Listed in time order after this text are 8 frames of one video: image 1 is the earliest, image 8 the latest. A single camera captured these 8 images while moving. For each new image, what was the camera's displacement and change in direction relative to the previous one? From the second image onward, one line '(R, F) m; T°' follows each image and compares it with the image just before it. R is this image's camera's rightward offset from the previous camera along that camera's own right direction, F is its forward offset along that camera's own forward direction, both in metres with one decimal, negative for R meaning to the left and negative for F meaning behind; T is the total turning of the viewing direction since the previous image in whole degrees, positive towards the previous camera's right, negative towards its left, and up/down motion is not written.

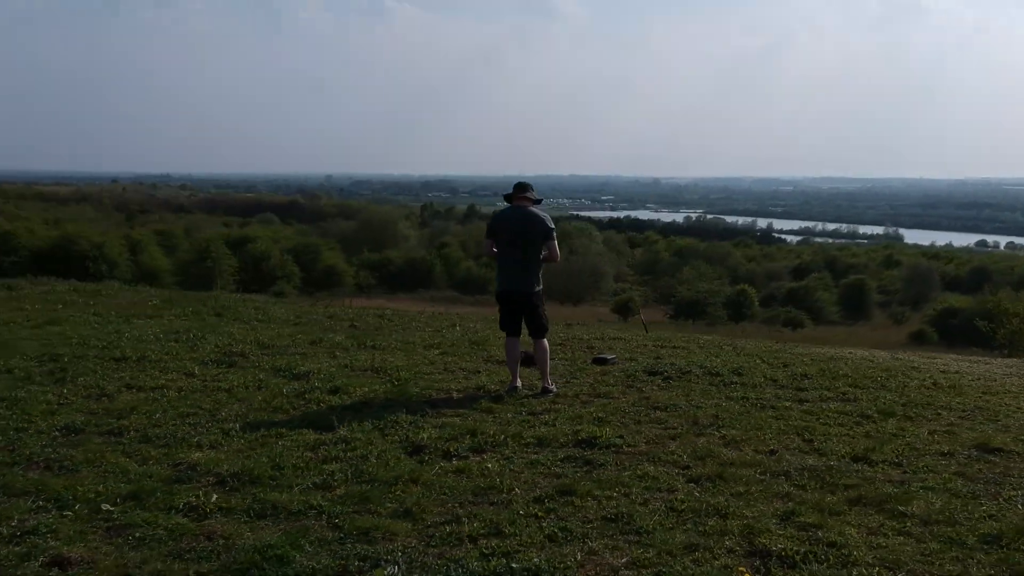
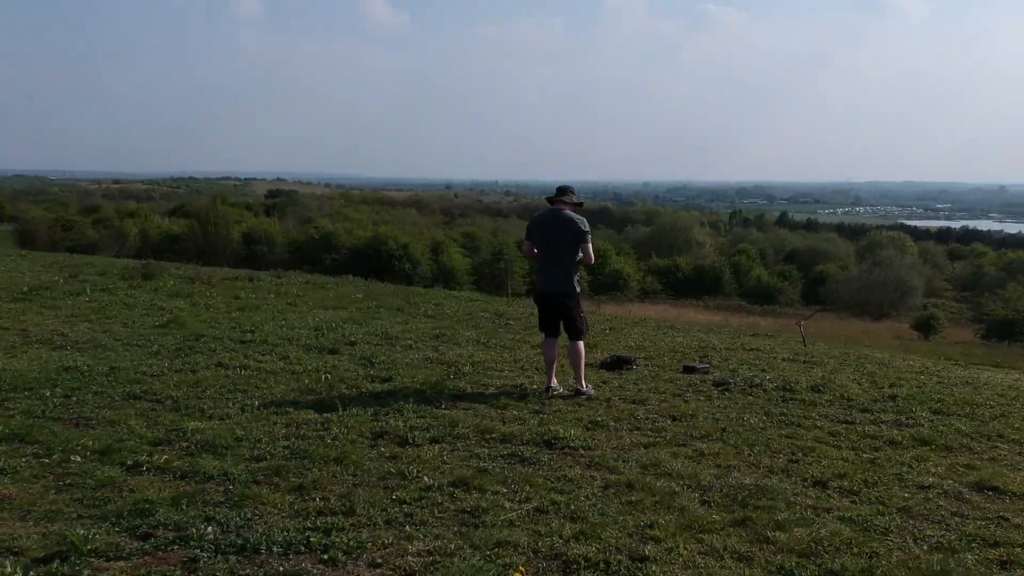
(+1.9, +0.1) m; -18°
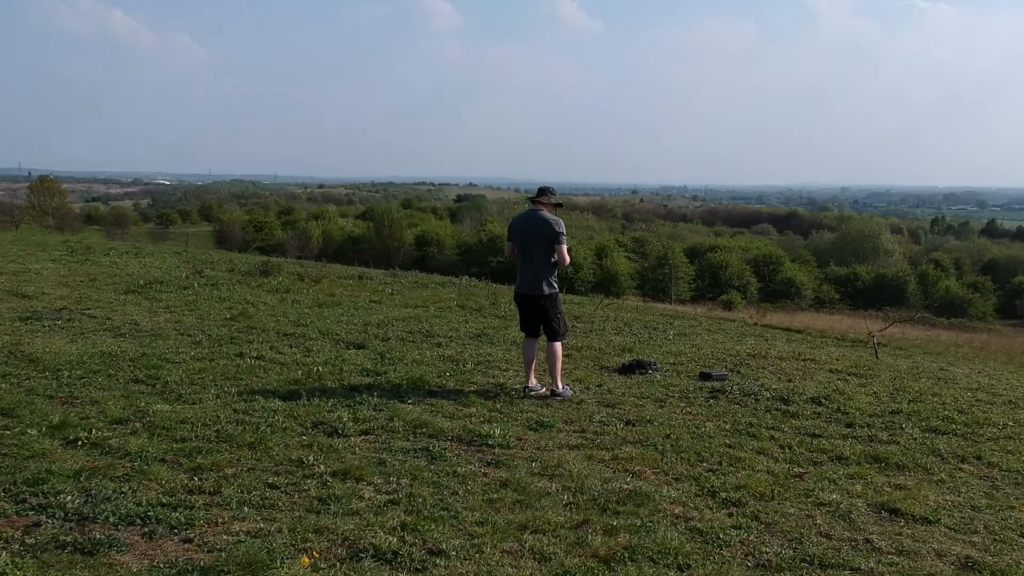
(+1.4, +0.1) m; -11°
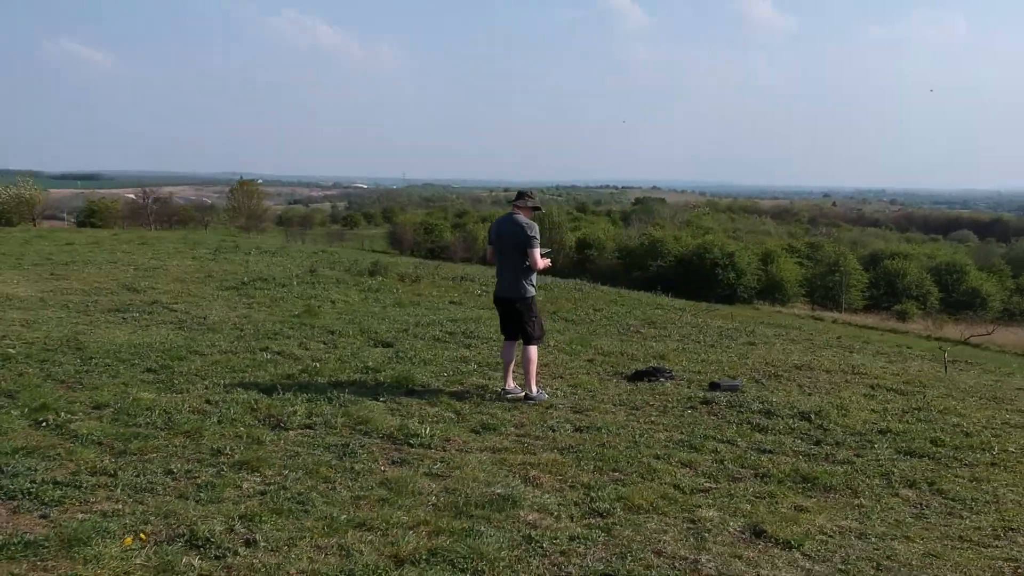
(+1.4, +0.1) m; -11°
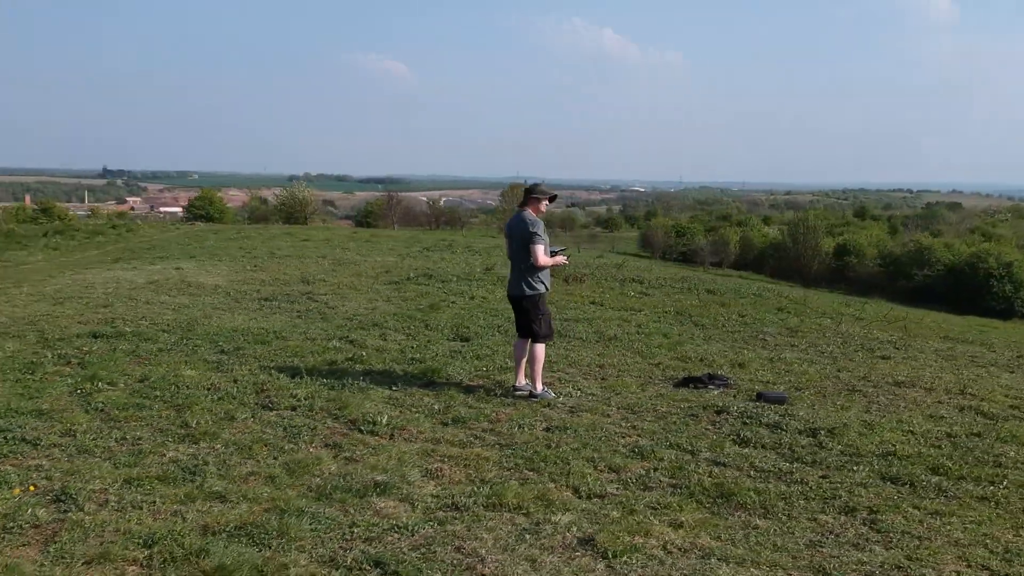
(+1.8, +0.2) m; -16°
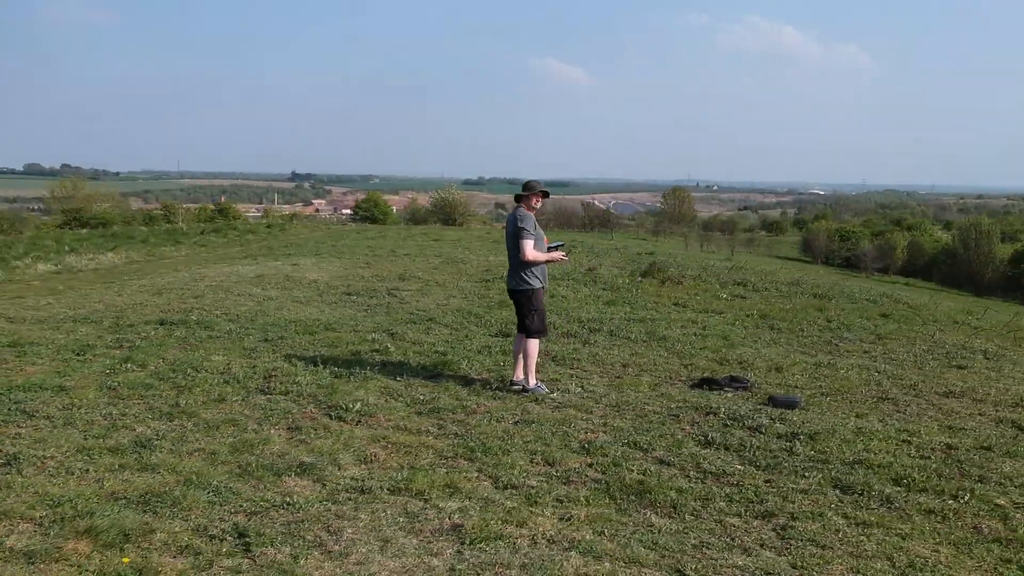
(+1.2, 0.0) m; -10°
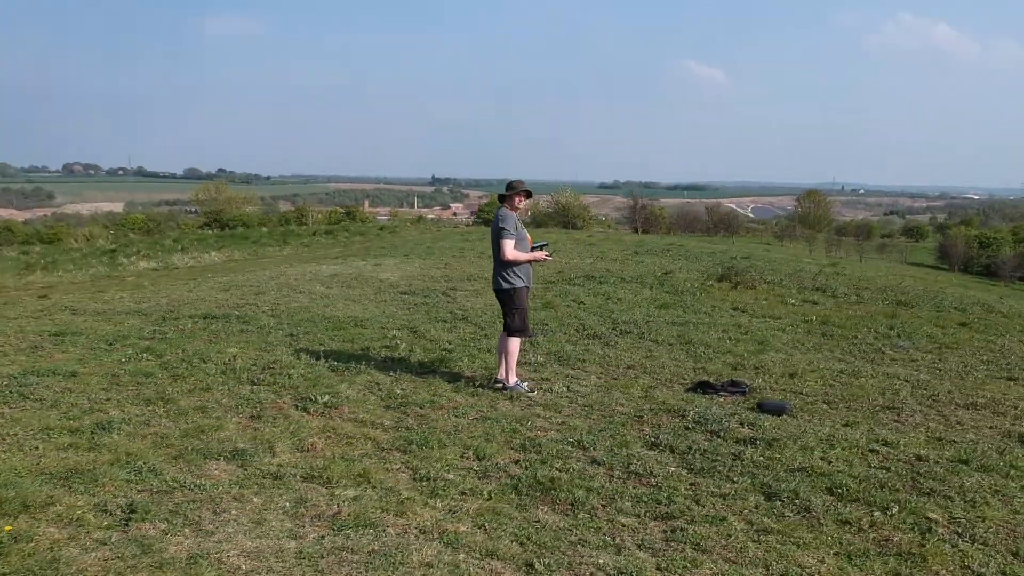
(+1.1, 0.0) m; -8°
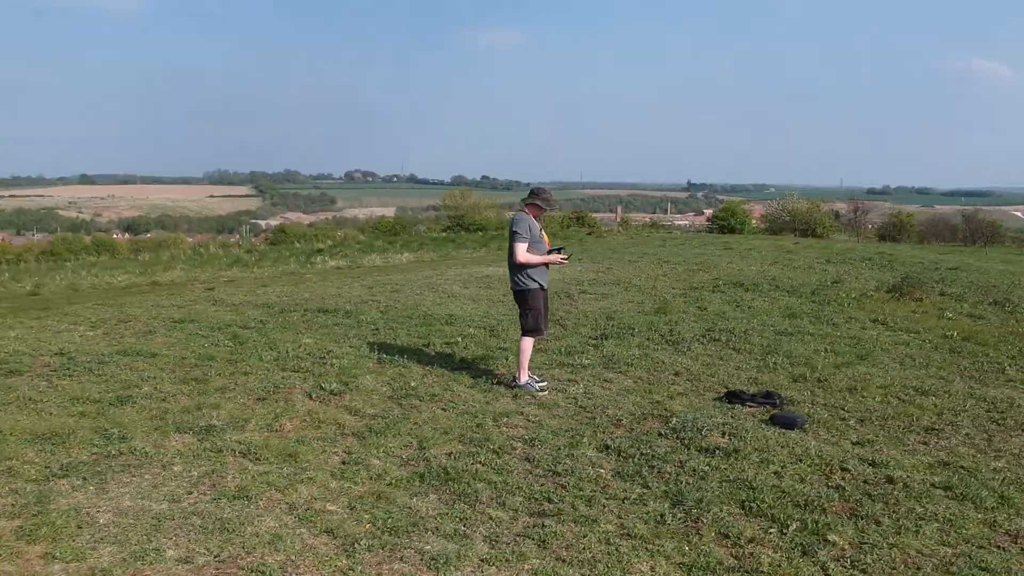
(+1.7, 0.0) m; -14°
